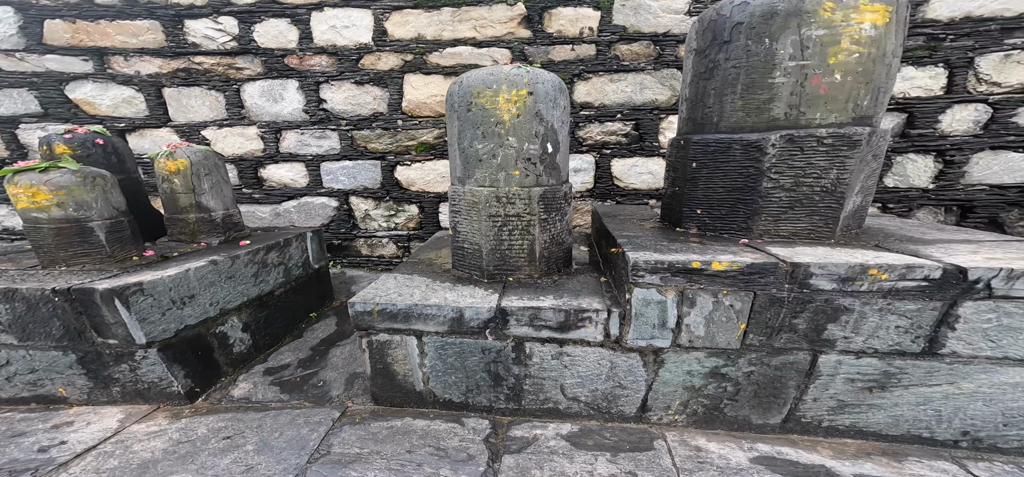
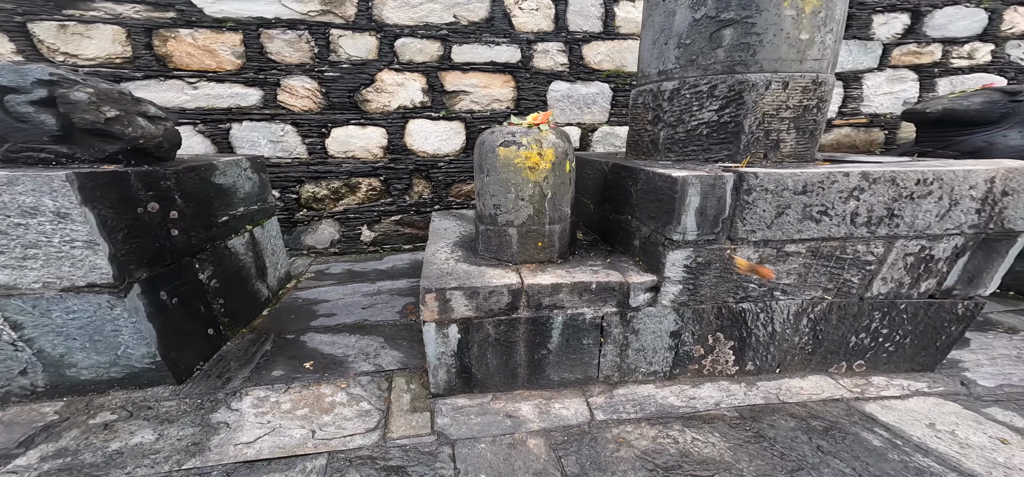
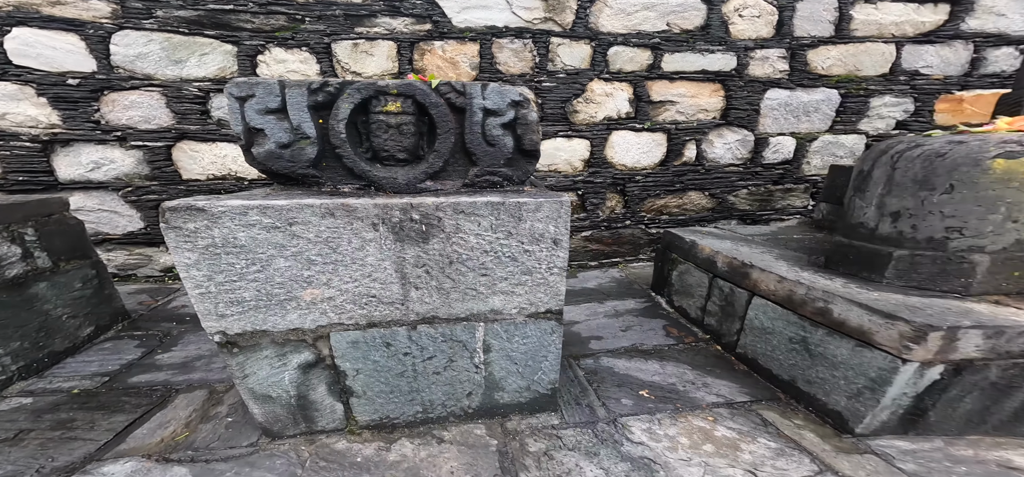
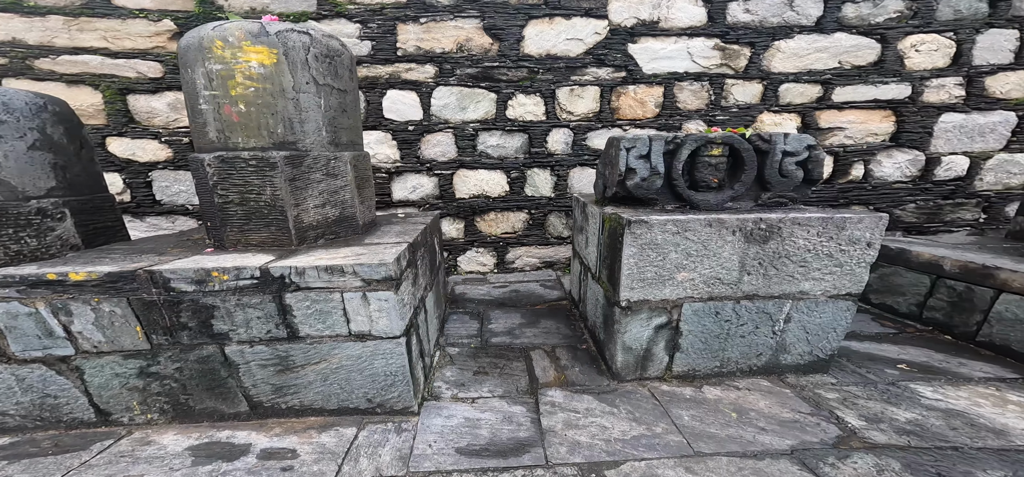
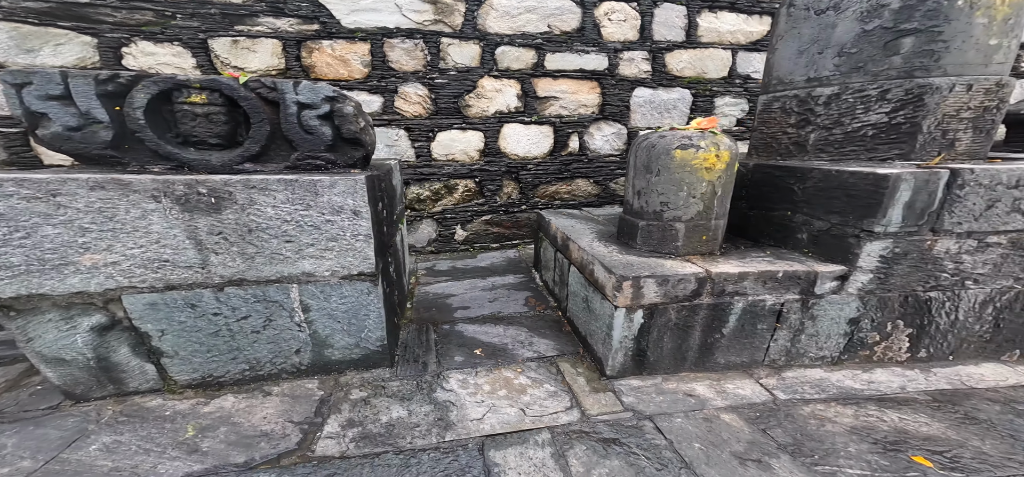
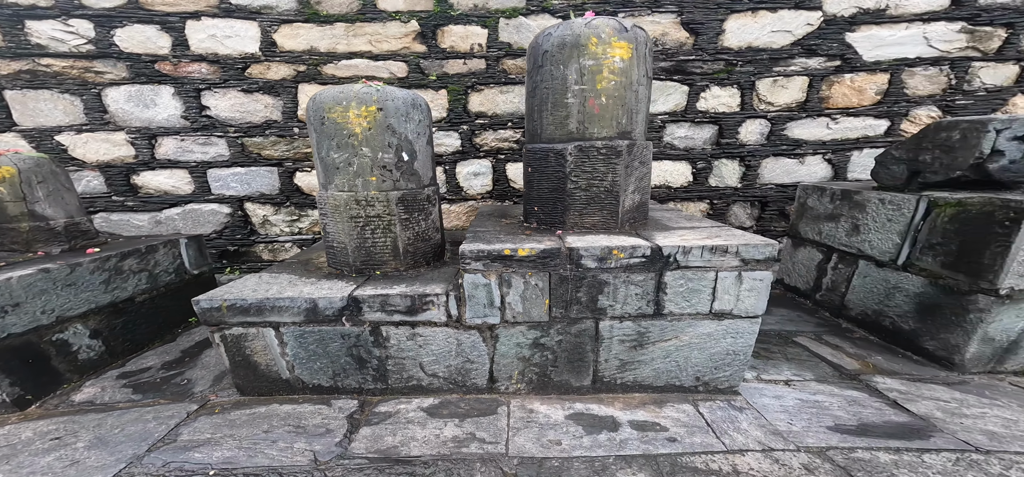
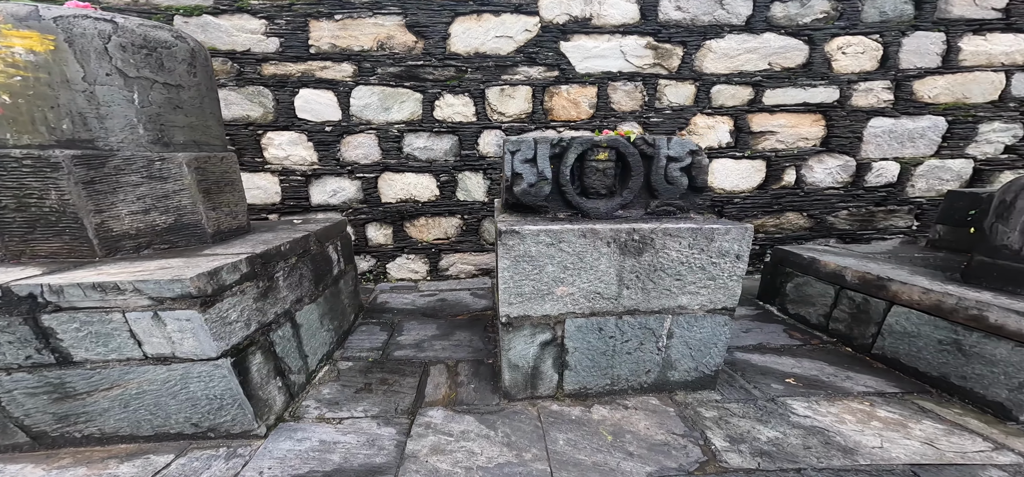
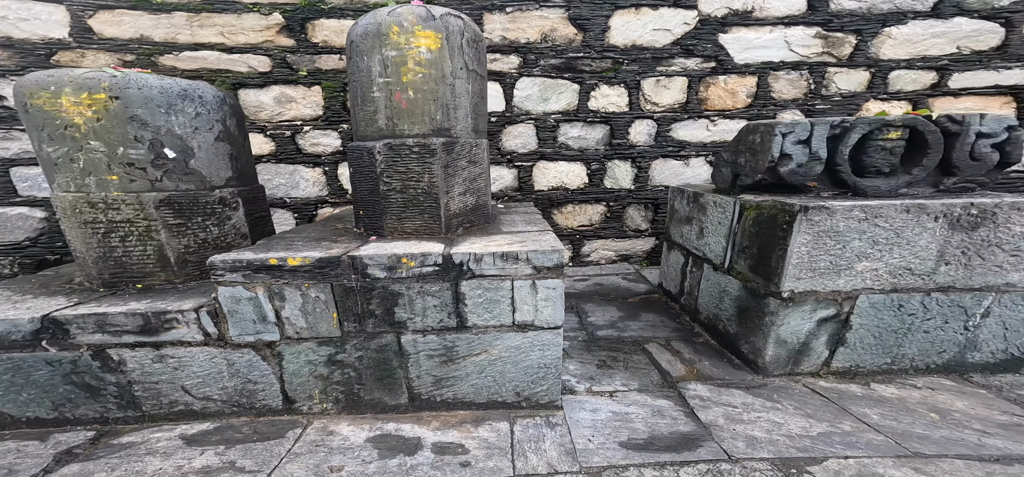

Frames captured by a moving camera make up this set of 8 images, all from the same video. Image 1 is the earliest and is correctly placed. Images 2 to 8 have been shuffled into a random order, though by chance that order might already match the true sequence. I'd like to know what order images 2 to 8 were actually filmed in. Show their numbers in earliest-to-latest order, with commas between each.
6, 8, 4, 7, 3, 5, 2
